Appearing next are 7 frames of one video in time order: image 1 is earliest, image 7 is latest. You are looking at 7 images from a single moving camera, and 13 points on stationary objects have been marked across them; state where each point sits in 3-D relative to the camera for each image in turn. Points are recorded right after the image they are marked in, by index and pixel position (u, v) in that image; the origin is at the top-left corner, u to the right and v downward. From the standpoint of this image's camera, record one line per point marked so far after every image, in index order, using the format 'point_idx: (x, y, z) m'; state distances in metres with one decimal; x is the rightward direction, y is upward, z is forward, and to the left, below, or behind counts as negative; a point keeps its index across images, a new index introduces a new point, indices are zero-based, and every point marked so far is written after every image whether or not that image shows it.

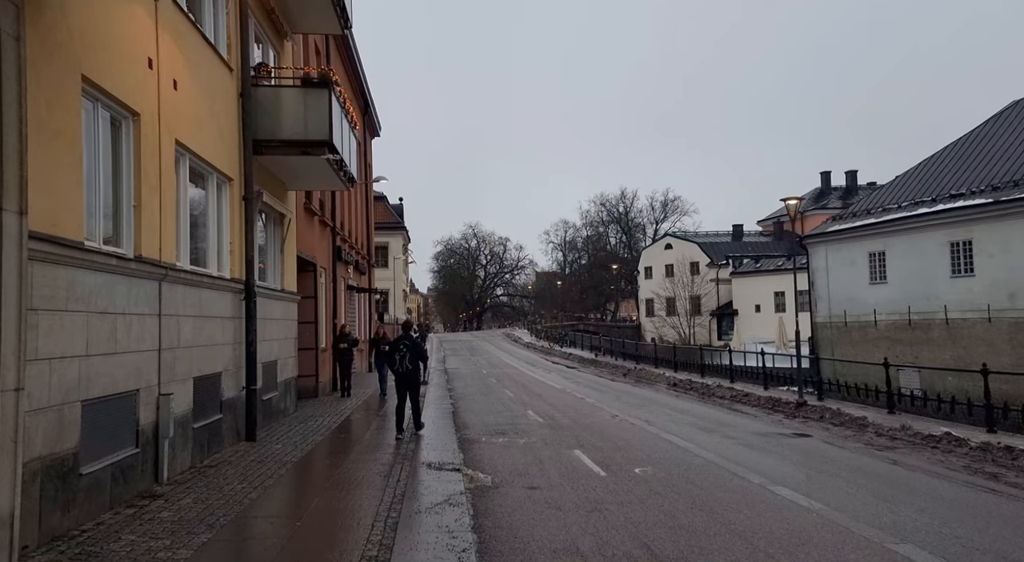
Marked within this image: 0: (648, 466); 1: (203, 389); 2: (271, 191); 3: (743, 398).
0: (+1.8, -2.4, +10.2) m
1: (-4.2, -1.5, +10.9) m
2: (-4.3, +1.6, +14.1) m
3: (+5.5, -2.8, +18.9) m
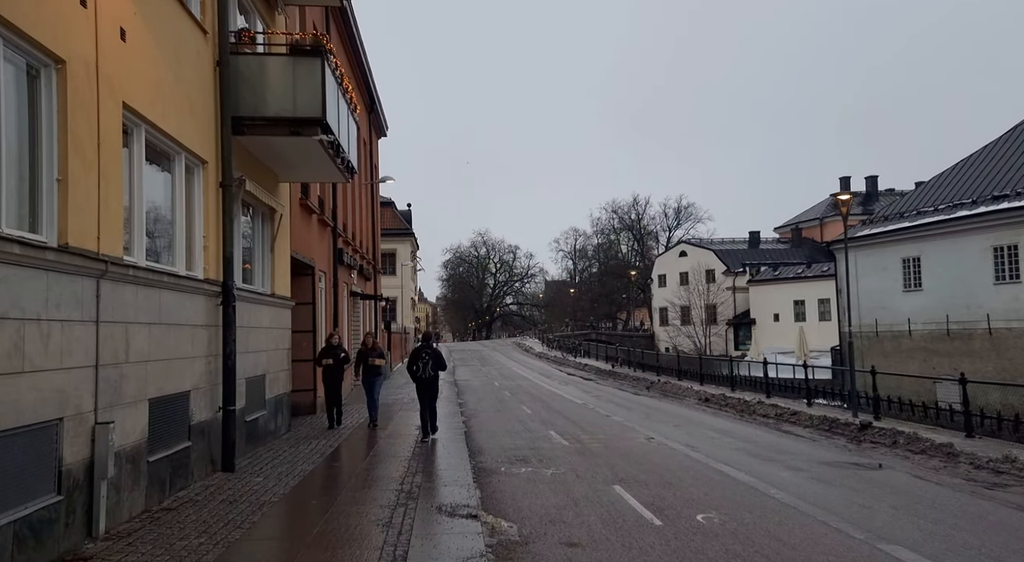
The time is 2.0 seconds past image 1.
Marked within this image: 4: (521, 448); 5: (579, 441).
0: (+2.1, -2.4, +8.2) m
1: (-3.9, -1.5, +9.0) m
2: (-4.0, +1.6, +12.2) m
3: (+5.9, -2.9, +16.9) m
4: (+0.1, -2.8, +13.2) m
5: (+1.2, -2.8, +13.9) m
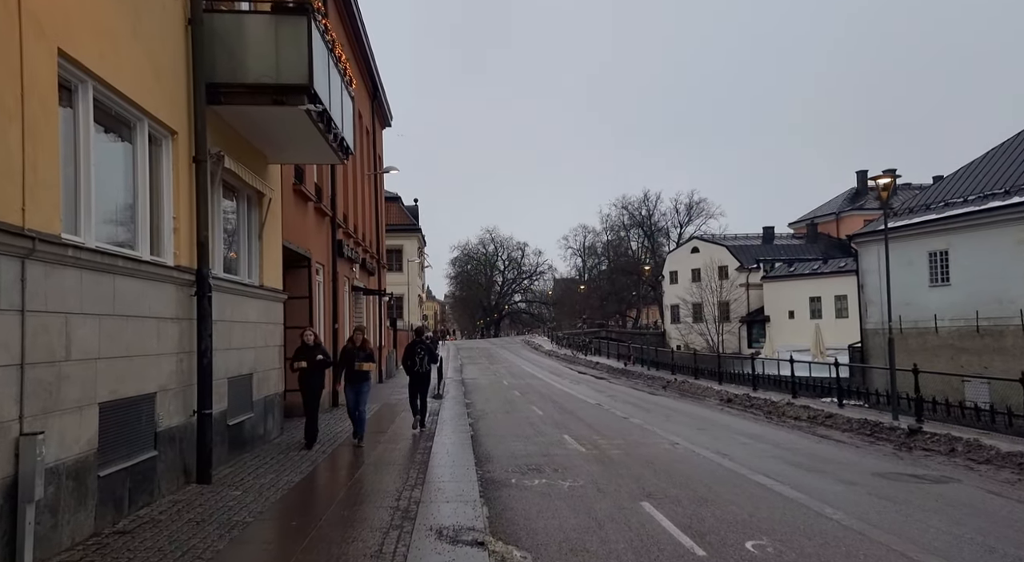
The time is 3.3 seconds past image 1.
0: (+2.2, -2.2, +6.9) m
1: (-3.8, -1.3, +7.7) m
2: (-3.8, +1.7, +11.0) m
3: (+6.1, -2.7, +15.6) m
4: (+0.3, -2.6, +11.9) m
5: (+1.4, -2.6, +12.7) m
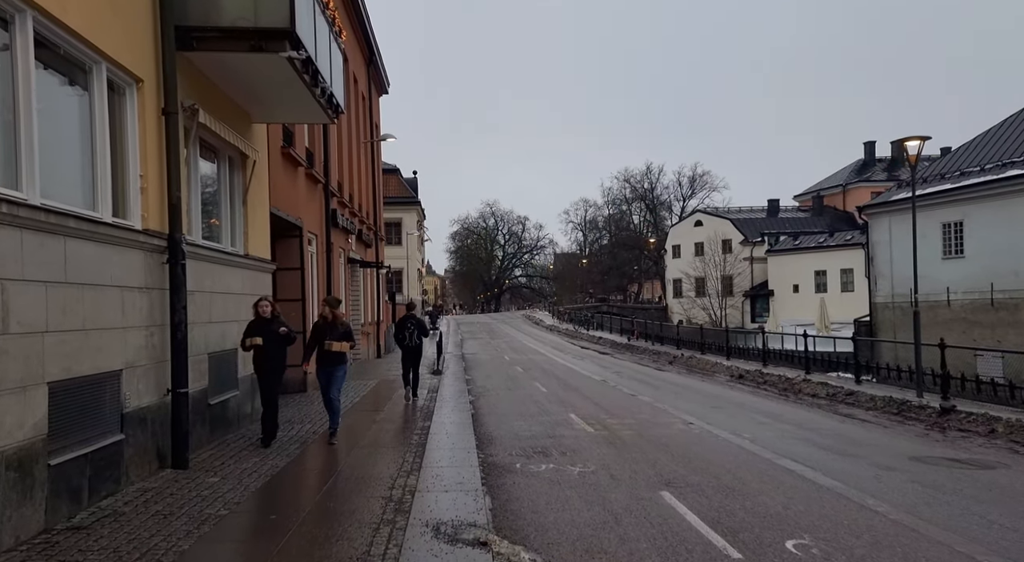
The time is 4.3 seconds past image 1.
0: (+2.2, -1.9, +6.0) m
1: (-3.8, -1.0, +6.9) m
2: (-3.8, +2.2, +10.0) m
3: (+6.2, -2.2, +14.7) m
4: (+0.4, -2.2, +11.1) m
5: (+1.4, -2.2, +11.8) m
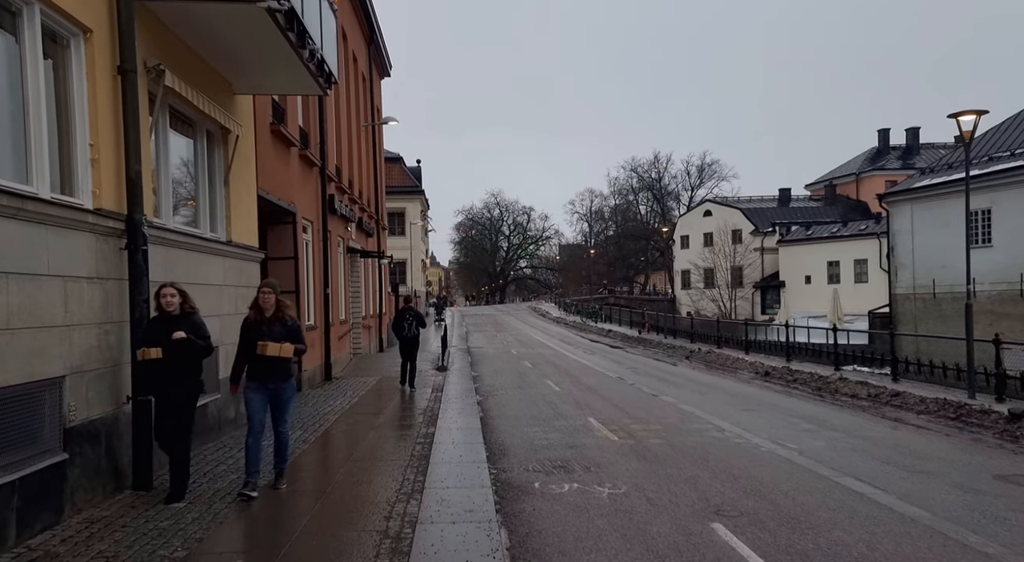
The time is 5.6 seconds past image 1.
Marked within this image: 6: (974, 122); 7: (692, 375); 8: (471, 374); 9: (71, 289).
0: (+2.4, -1.9, +4.7) m
1: (-3.6, -0.9, +5.6) m
2: (-3.6, +2.3, +8.7) m
3: (+6.4, -2.0, +13.4) m
4: (+0.6, -2.0, +9.8) m
5: (+1.6, -2.0, +10.5) m
6: (+7.8, +2.7, +13.5) m
7: (+4.4, -2.3, +19.2) m
8: (-1.0, -2.3, +19.5) m
9: (-3.6, -0.1, +6.6) m
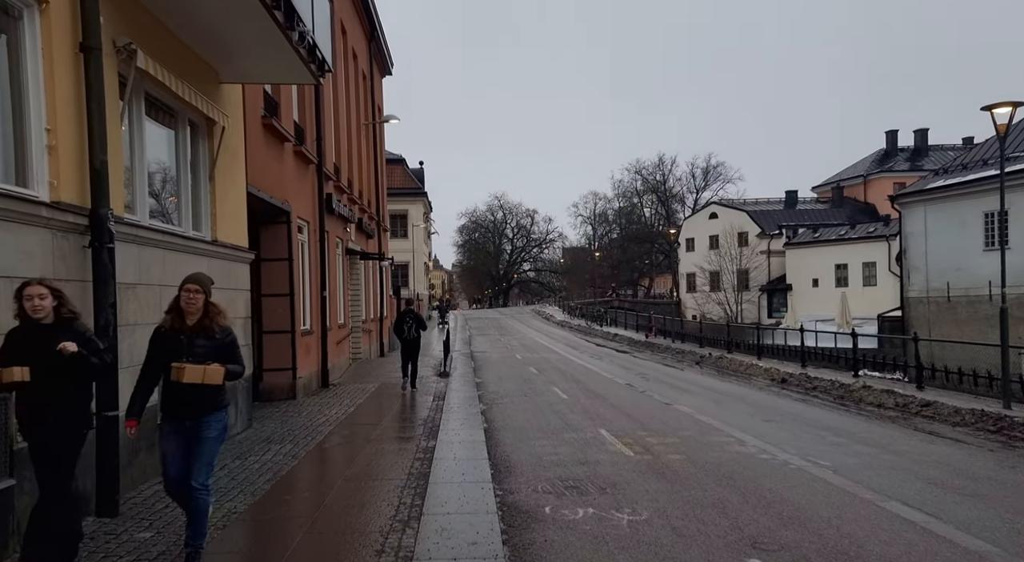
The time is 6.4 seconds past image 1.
0: (+2.4, -1.9, +4.0) m
1: (-3.5, -0.9, +4.8) m
2: (-3.5, +2.2, +8.0) m
3: (+6.5, -2.0, +12.6) m
4: (+0.6, -2.1, +9.0) m
5: (+1.7, -2.1, +9.8) m
6: (+7.9, +2.6, +12.7) m
7: (+4.5, -2.3, +18.4) m
8: (-0.9, -2.3, +18.7) m
9: (-3.6, -0.1, +5.8) m
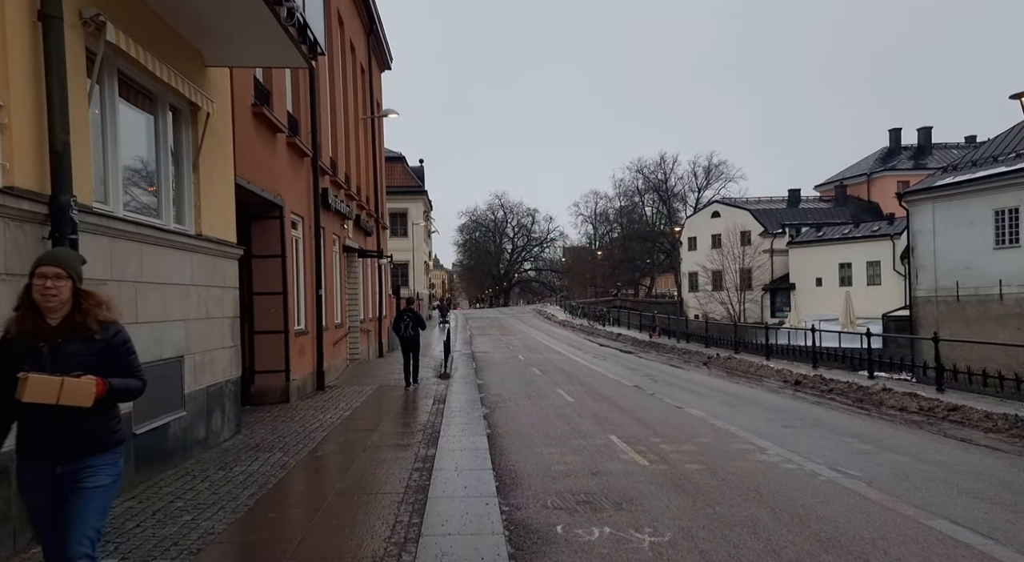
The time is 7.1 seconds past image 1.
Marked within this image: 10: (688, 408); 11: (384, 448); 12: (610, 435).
0: (+2.5, -1.8, +3.3) m
1: (-3.5, -0.9, +4.2) m
2: (-3.5, +2.3, +7.3) m
3: (+6.5, -2.0, +11.9) m
4: (+0.7, -2.0, +8.4) m
5: (+1.8, -2.0, +9.1) m
6: (+8.0, +2.7, +12.0) m
7: (+4.5, -2.3, +17.8) m
8: (-0.8, -2.3, +18.0) m
9: (-3.5, 0.0, +5.1) m
10: (+3.0, -2.2, +13.6) m
11: (-1.6, -2.1, +9.7) m
12: (+1.3, -2.1, +10.9) m
